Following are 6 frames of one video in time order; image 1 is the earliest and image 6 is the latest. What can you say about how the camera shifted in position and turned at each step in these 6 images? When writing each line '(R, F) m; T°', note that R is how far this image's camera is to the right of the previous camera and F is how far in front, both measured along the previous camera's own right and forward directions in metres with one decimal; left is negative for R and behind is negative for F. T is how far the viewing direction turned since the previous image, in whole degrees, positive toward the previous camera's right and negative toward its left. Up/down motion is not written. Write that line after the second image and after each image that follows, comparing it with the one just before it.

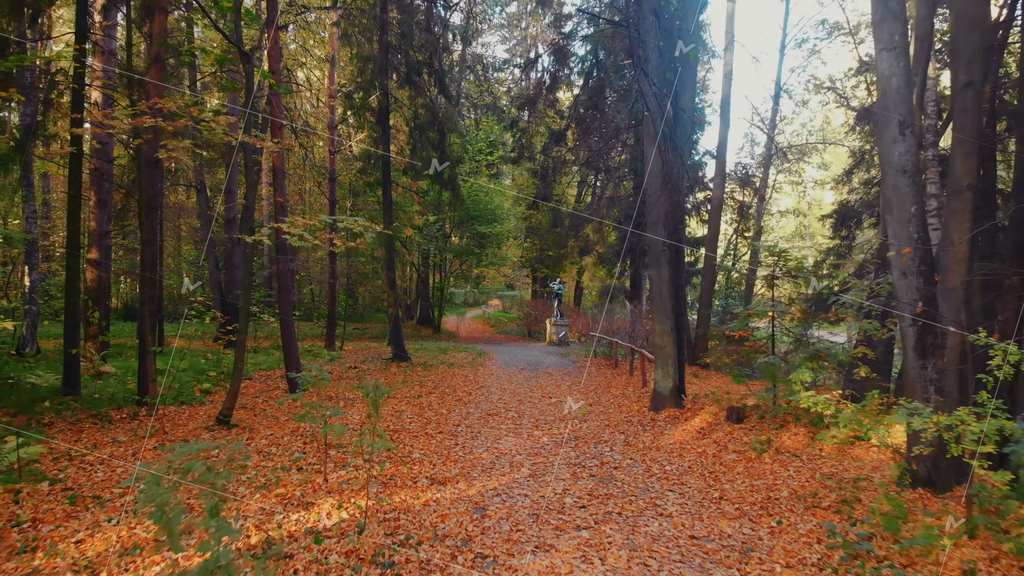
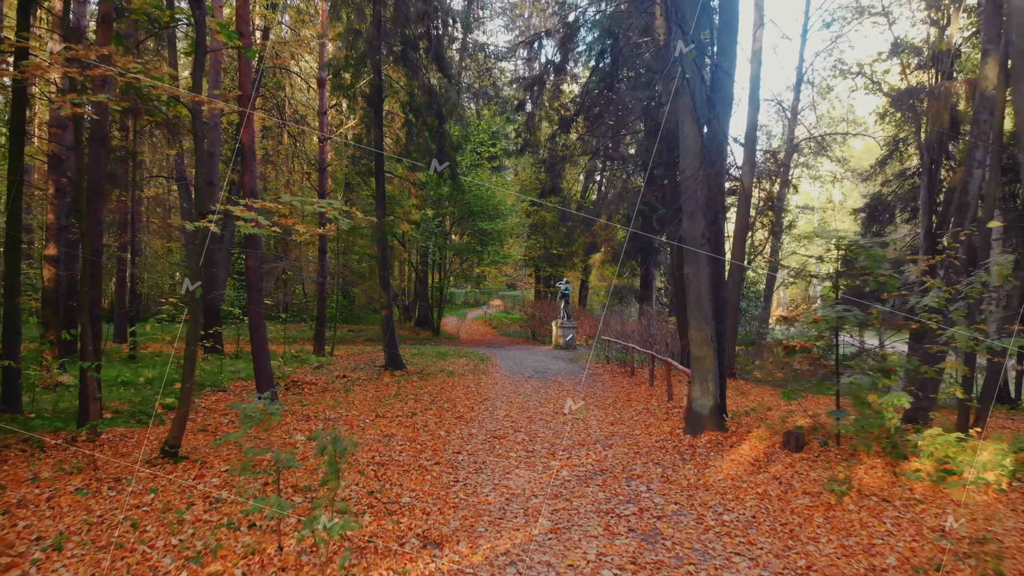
(-0.2, +1.2) m; 0°
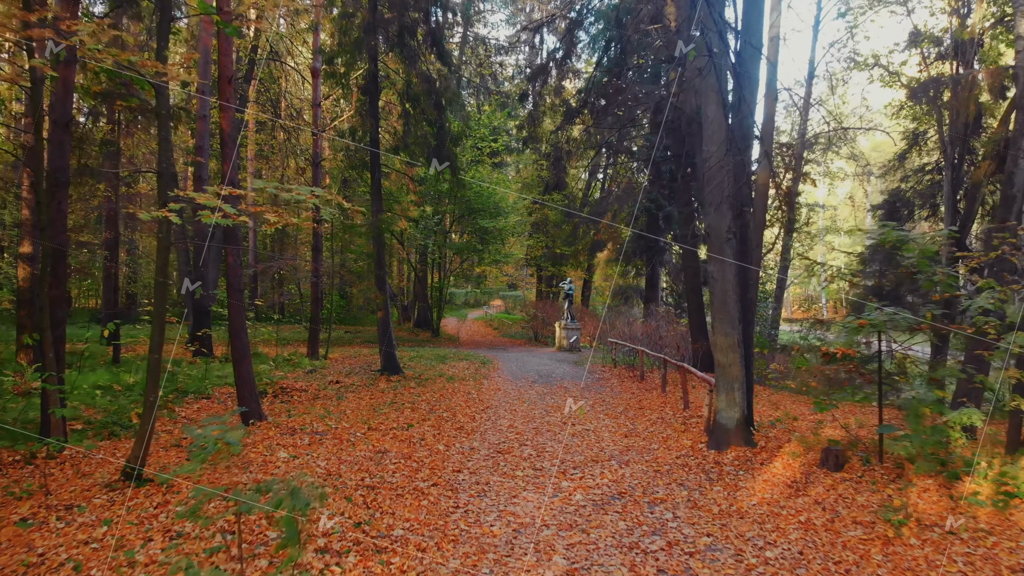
(-0.1, +0.6) m; 0°
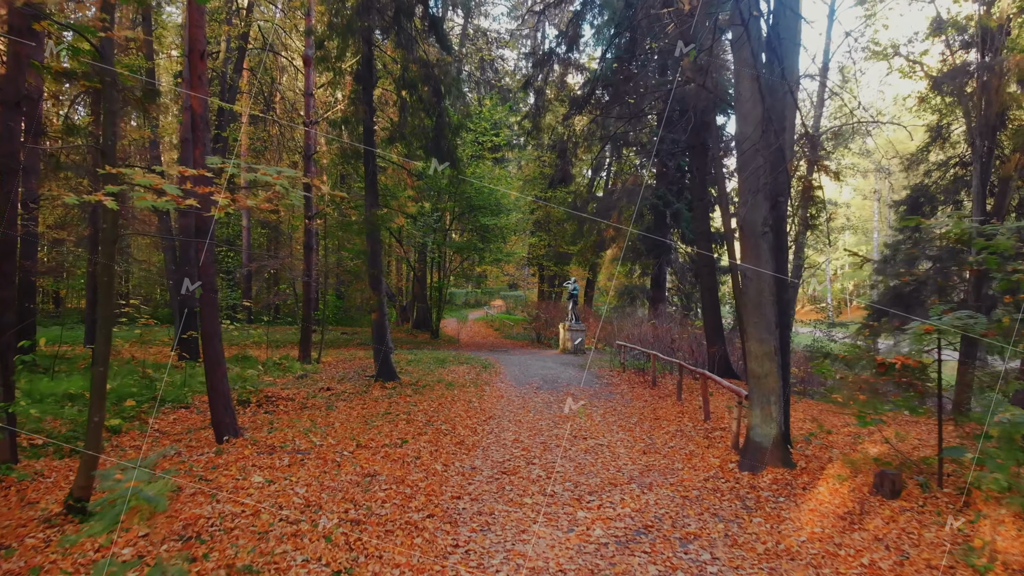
(-0.1, +0.7) m; 0°
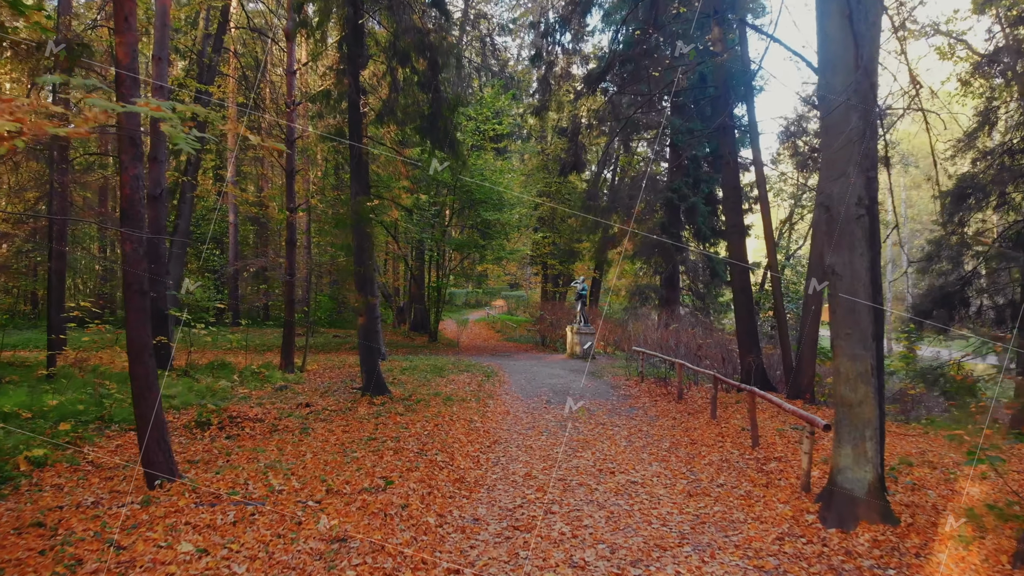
(-0.2, +1.2) m; 0°
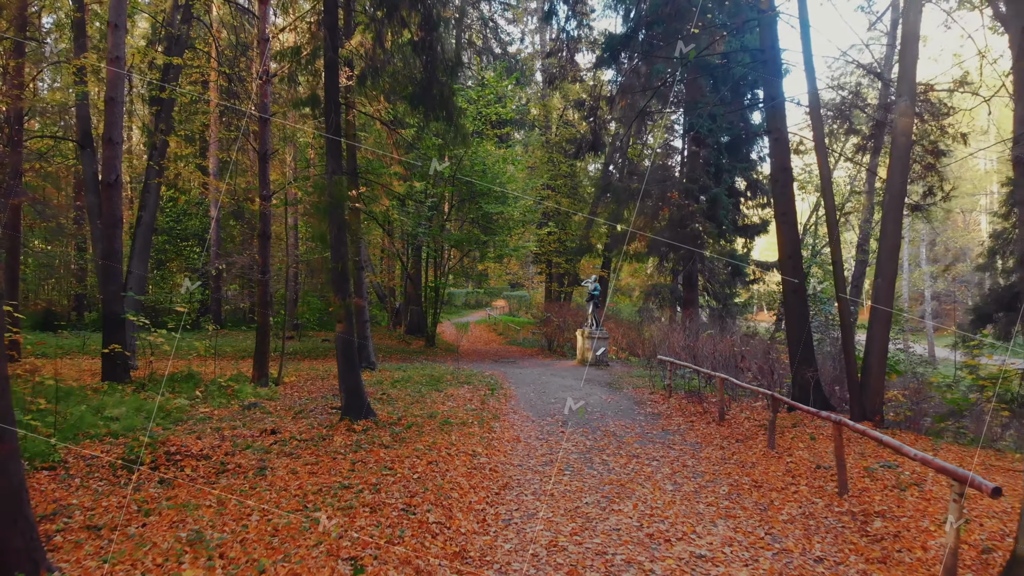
(-0.2, +1.4) m; 0°
